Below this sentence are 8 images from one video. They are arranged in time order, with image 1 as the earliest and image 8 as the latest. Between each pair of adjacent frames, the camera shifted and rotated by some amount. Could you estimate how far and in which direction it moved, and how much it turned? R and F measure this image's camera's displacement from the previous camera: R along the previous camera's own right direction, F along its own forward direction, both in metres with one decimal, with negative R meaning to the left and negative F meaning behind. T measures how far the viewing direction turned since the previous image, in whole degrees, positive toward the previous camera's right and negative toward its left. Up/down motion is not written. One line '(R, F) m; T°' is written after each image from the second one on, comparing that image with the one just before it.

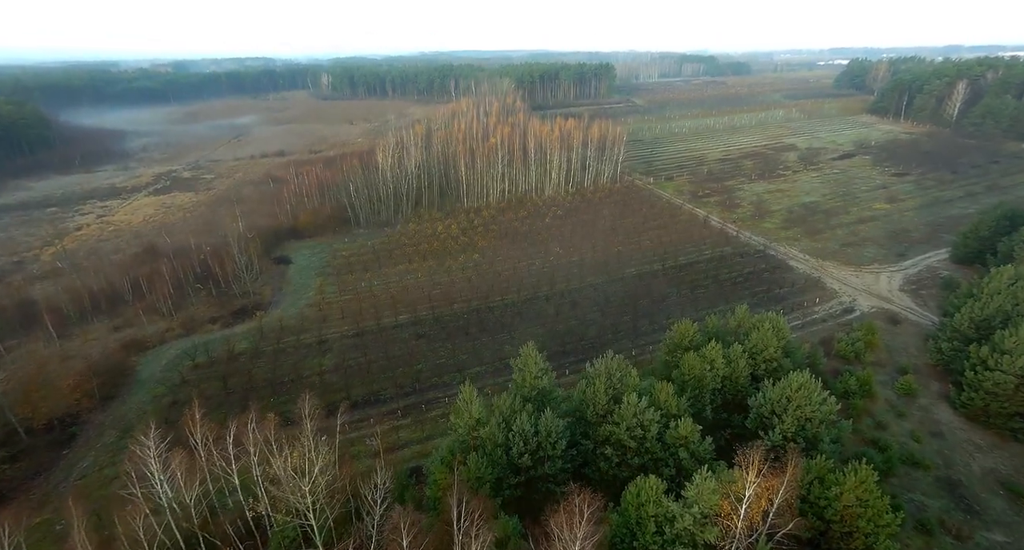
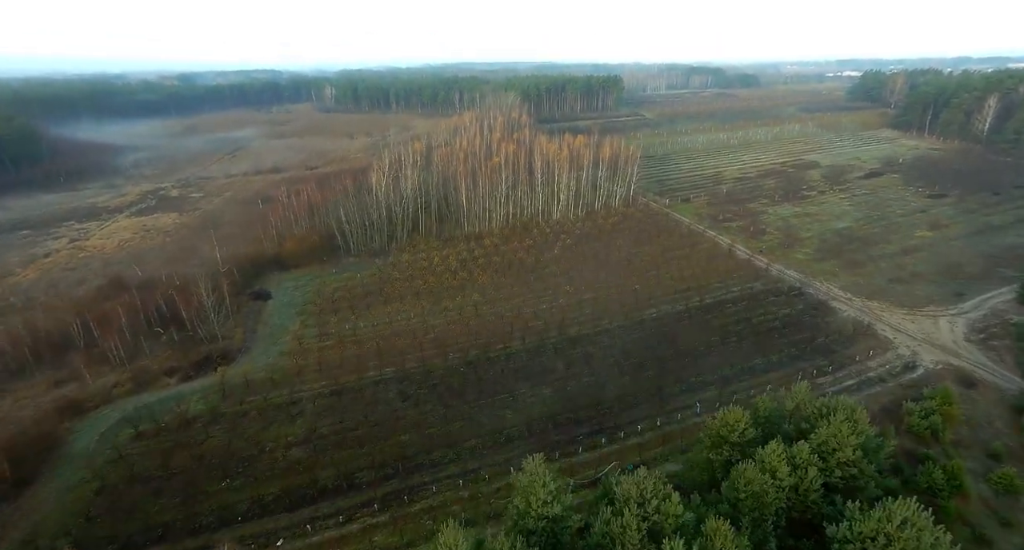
(+0.1, +3.4) m; -1°
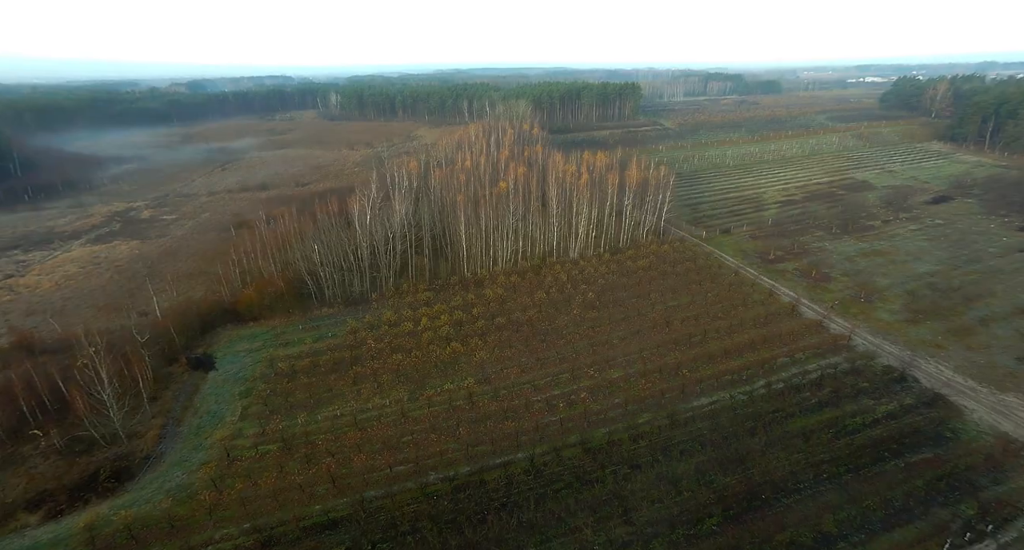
(+0.2, +6.5) m; -1°
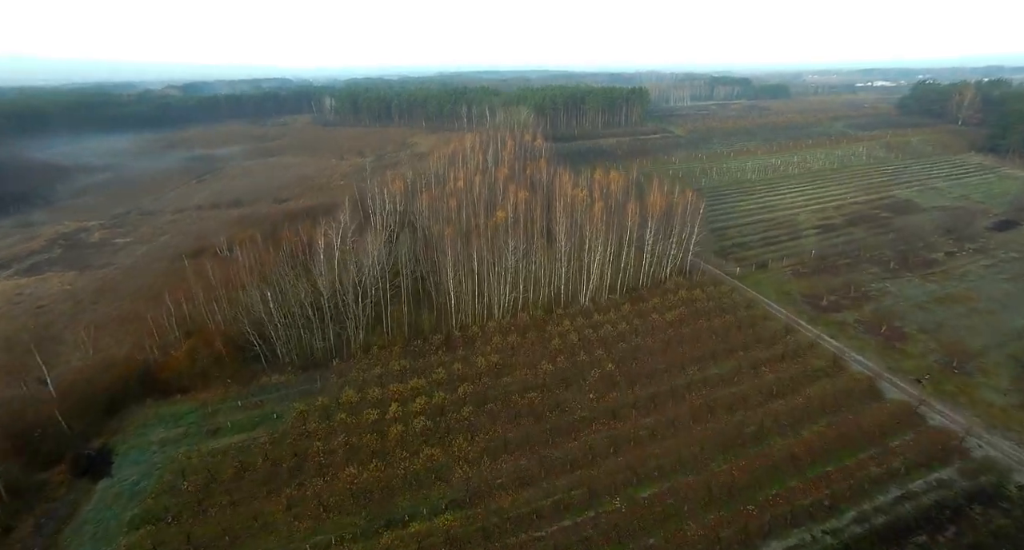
(+0.2, +5.9) m; 0°
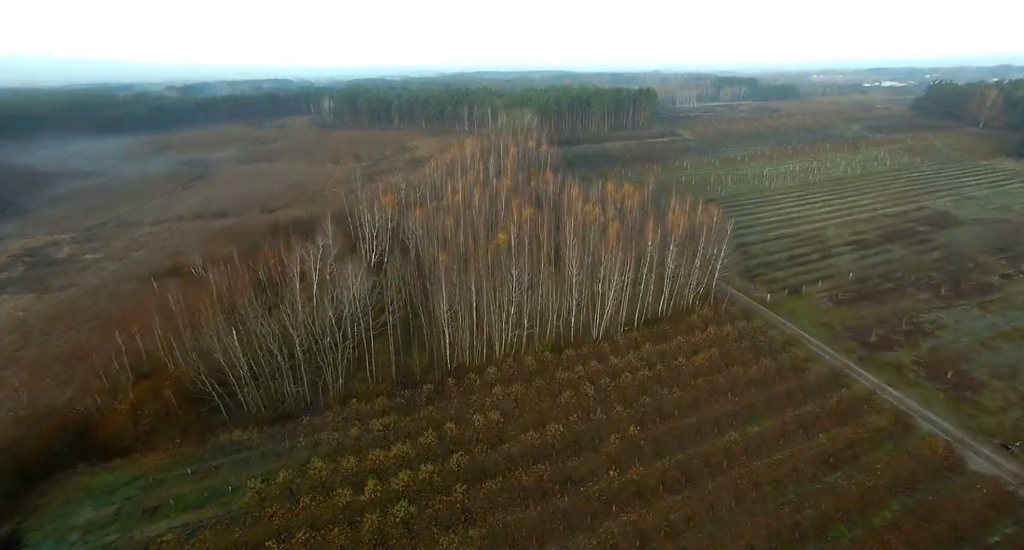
(0.0, +3.5) m; 0°
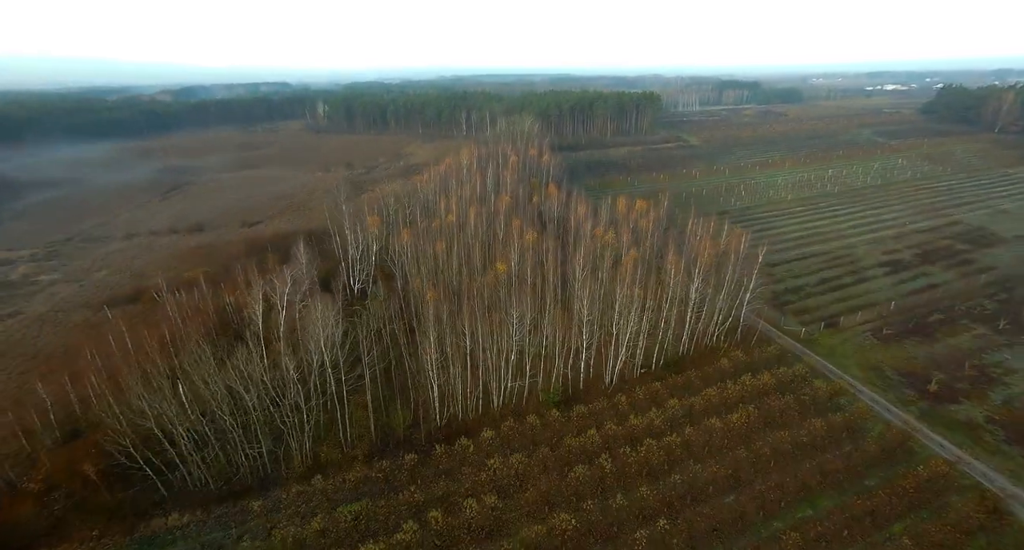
(0.0, +3.5) m; 0°
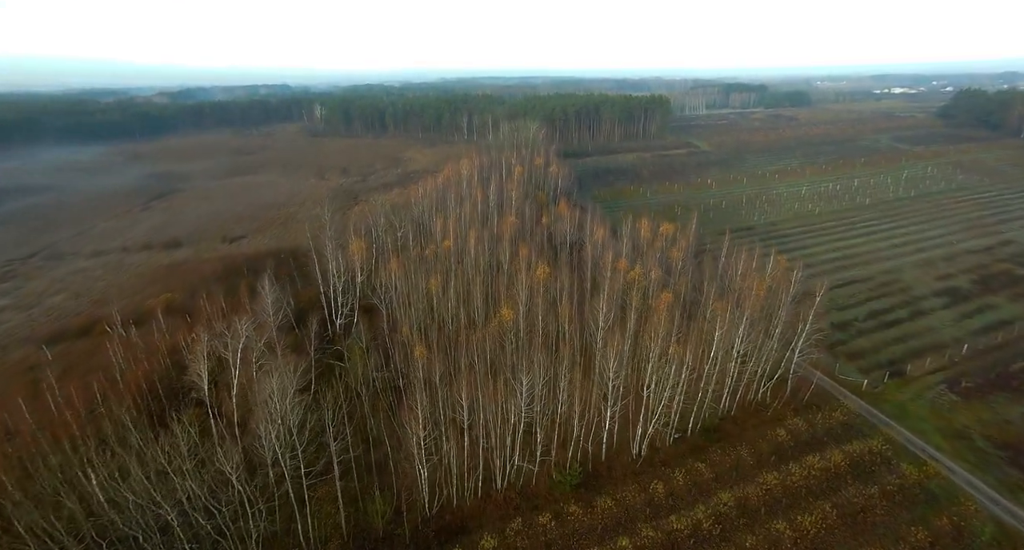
(-0.2, +4.0) m; 0°
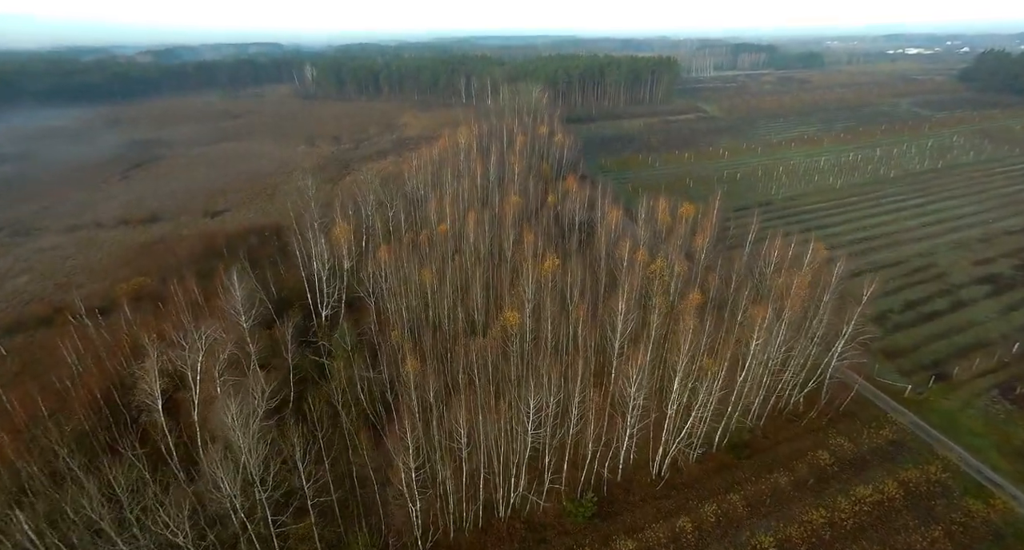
(-0.1, +2.4) m; 0°
